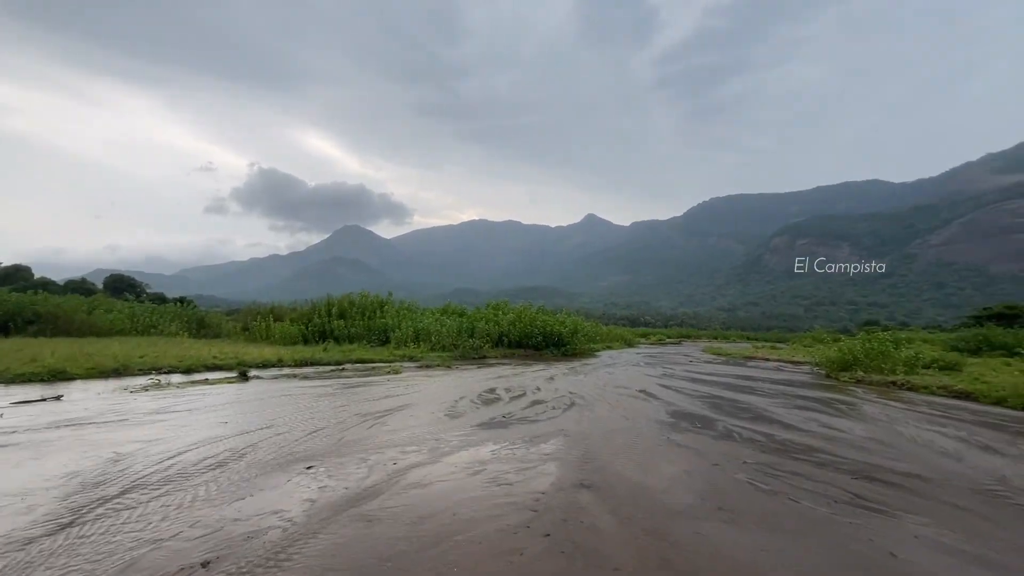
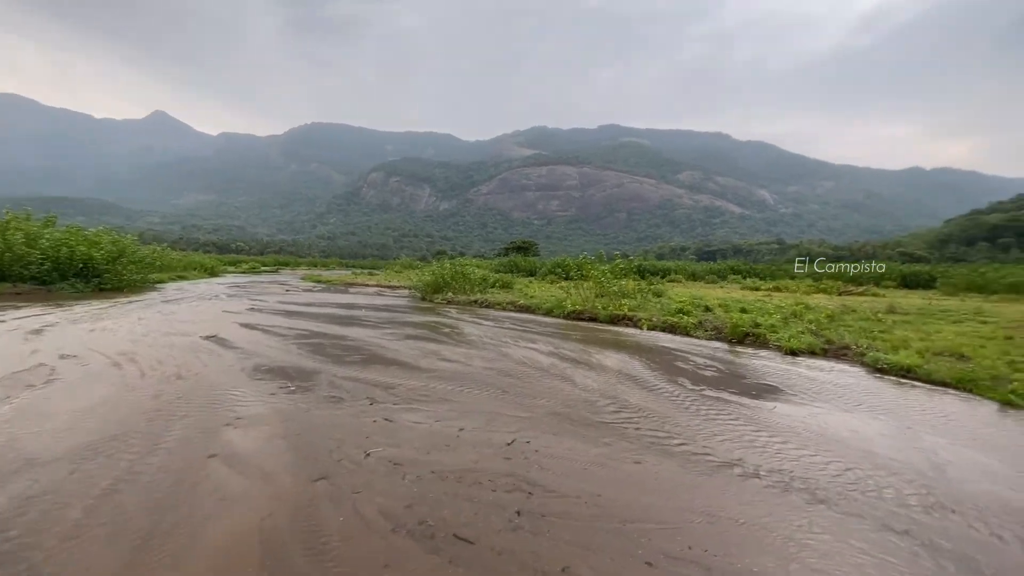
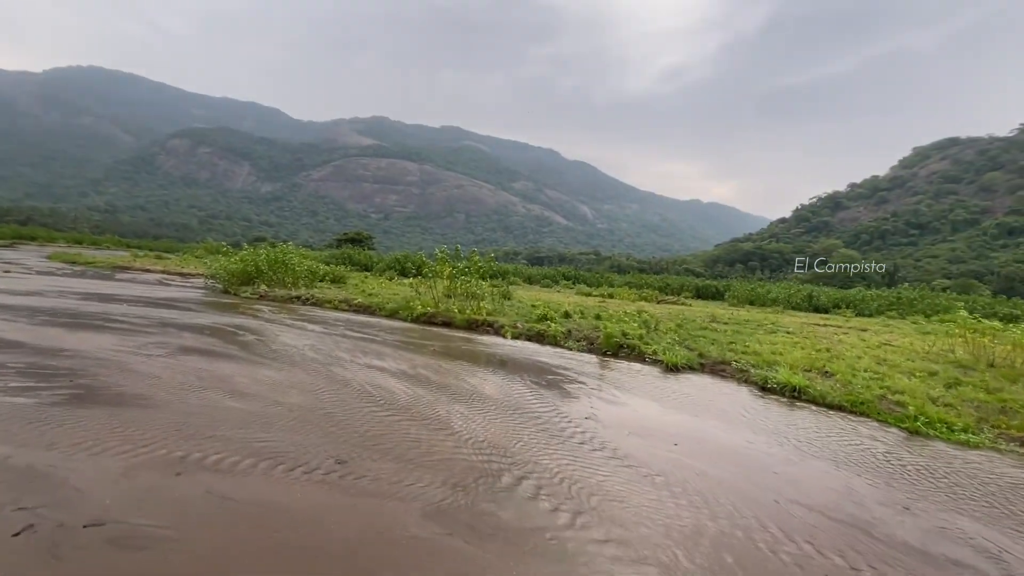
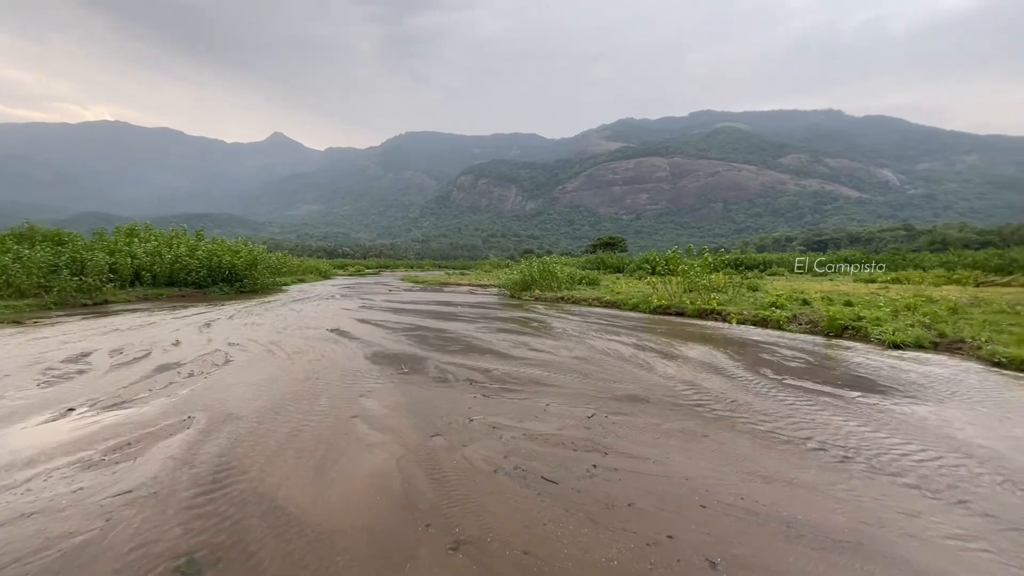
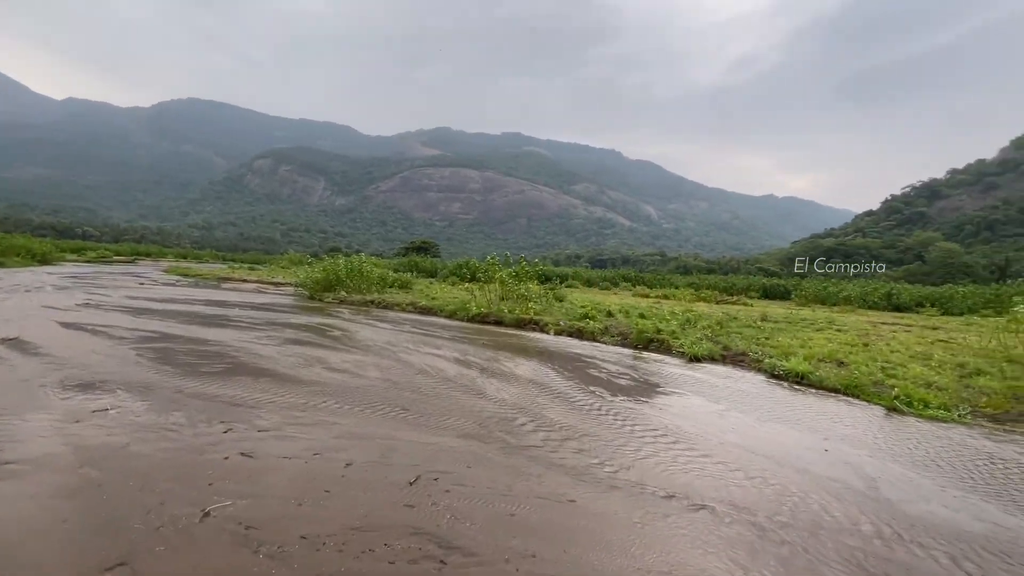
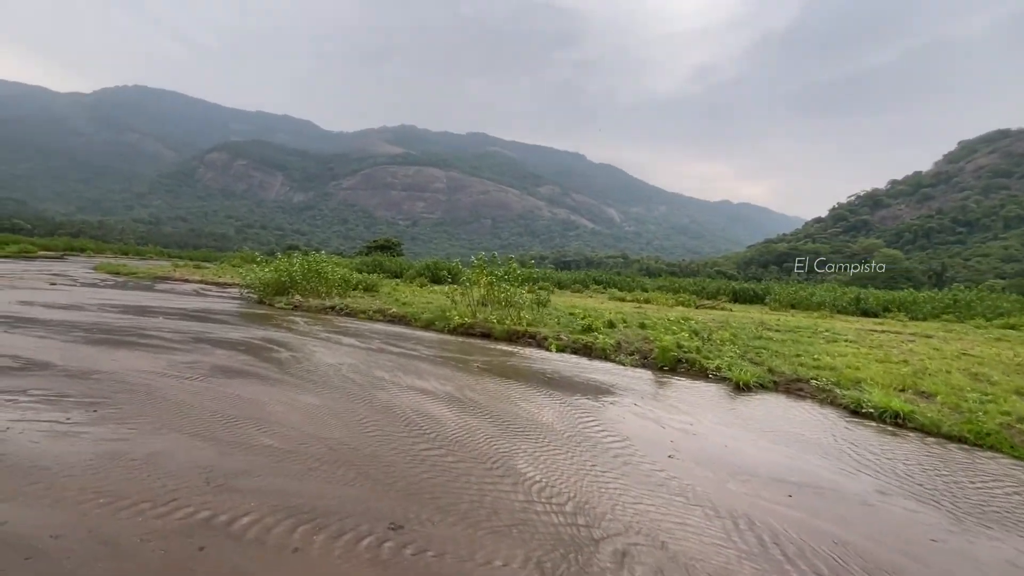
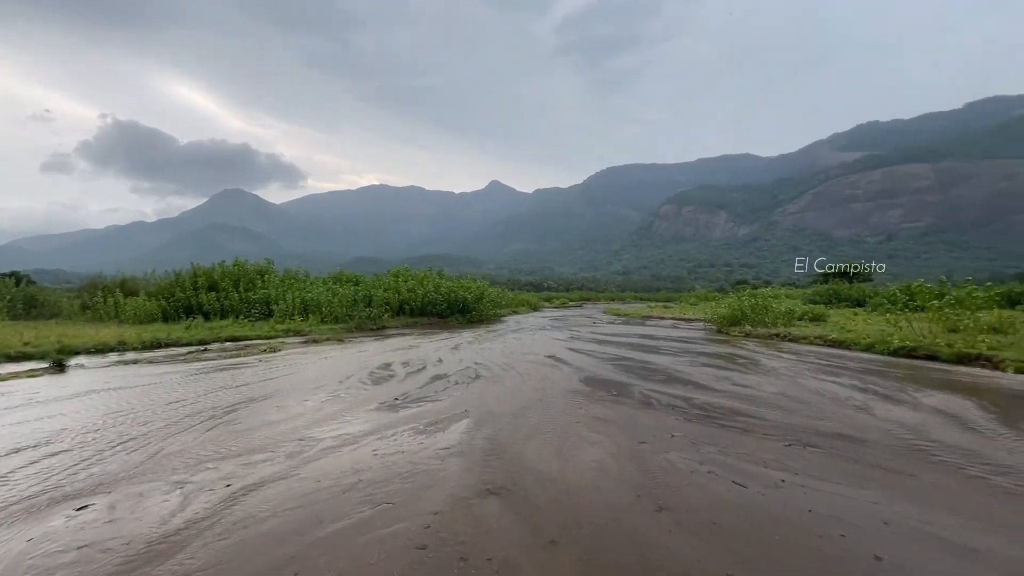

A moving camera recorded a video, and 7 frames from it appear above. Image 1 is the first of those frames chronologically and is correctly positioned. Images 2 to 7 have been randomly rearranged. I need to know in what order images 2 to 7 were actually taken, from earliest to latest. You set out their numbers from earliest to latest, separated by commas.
7, 4, 2, 5, 3, 6
